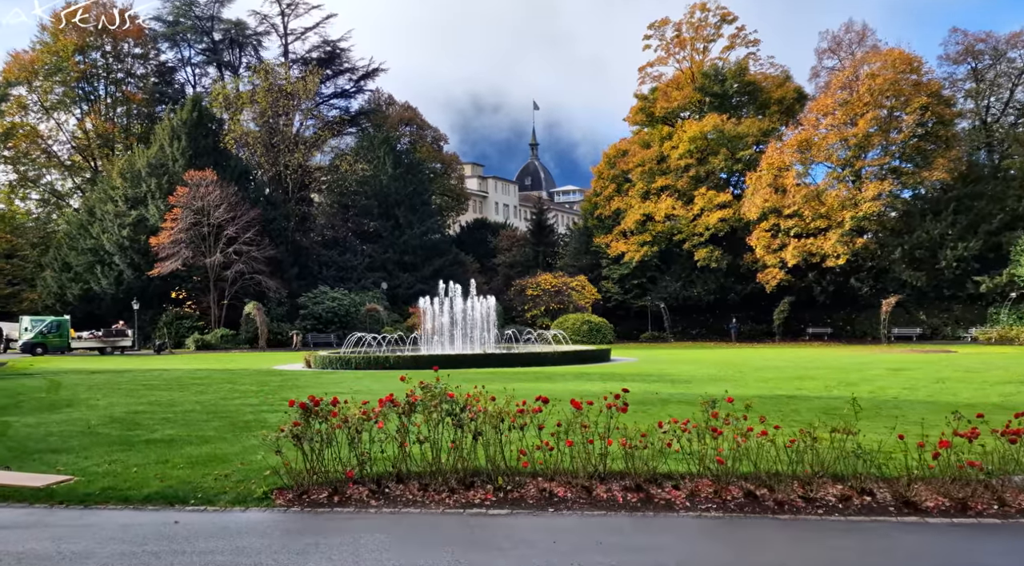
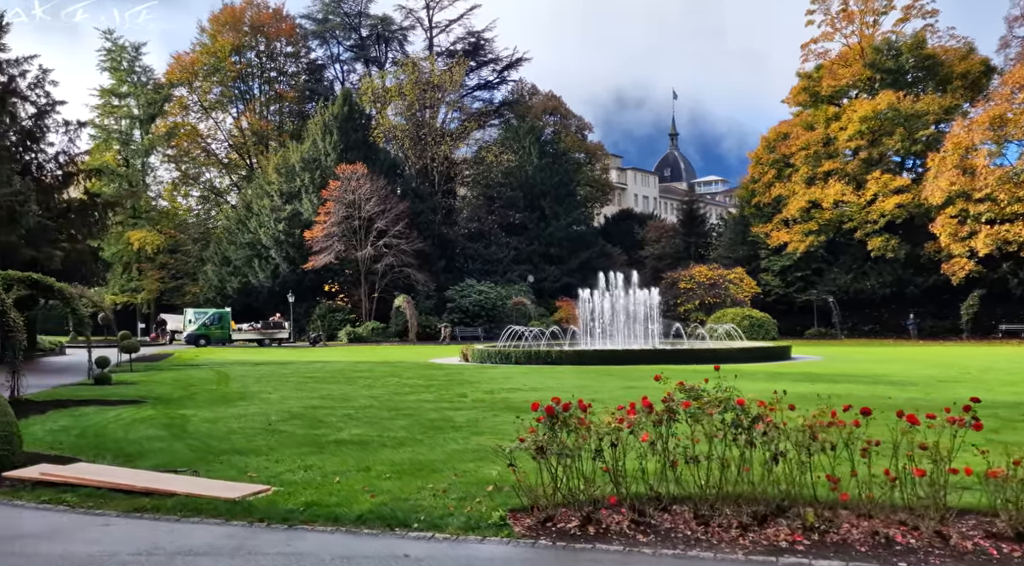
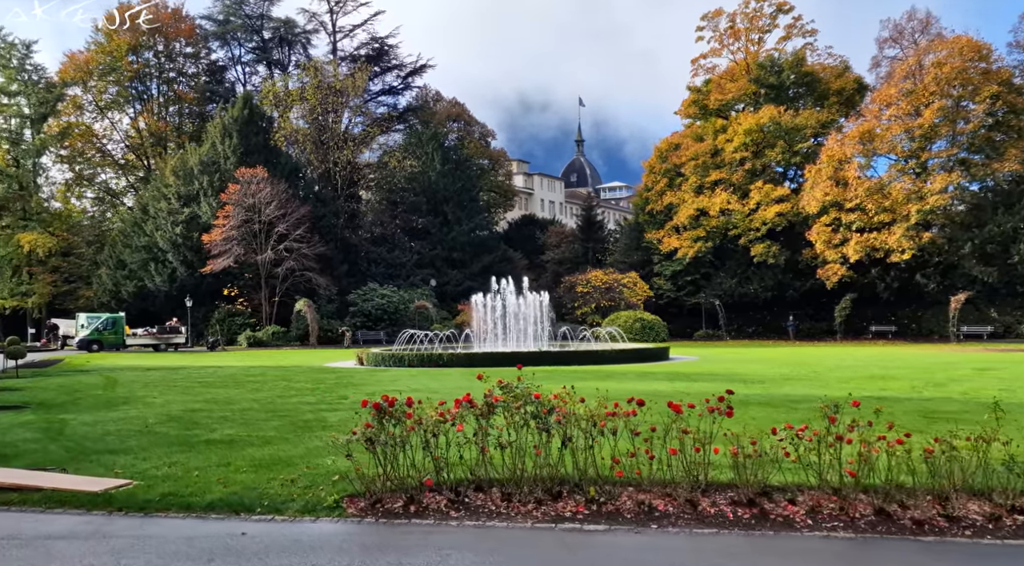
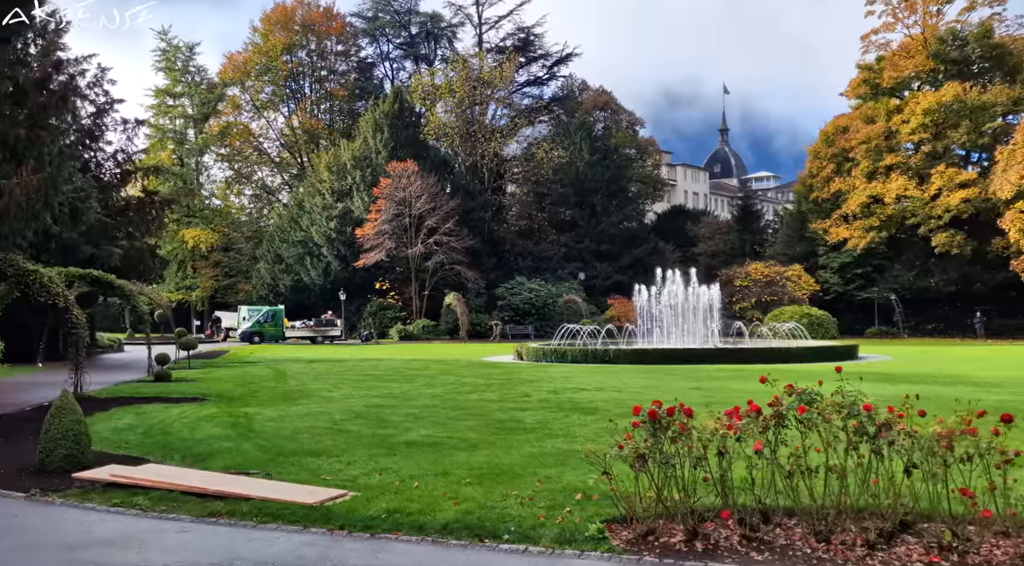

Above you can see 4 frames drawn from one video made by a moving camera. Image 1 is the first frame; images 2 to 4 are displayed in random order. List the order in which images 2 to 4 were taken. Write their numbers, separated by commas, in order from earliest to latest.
3, 2, 4
